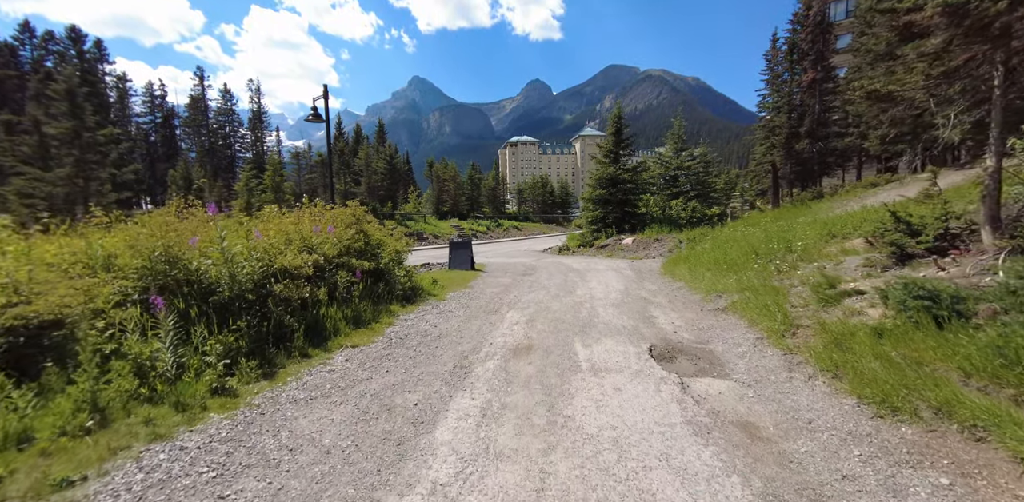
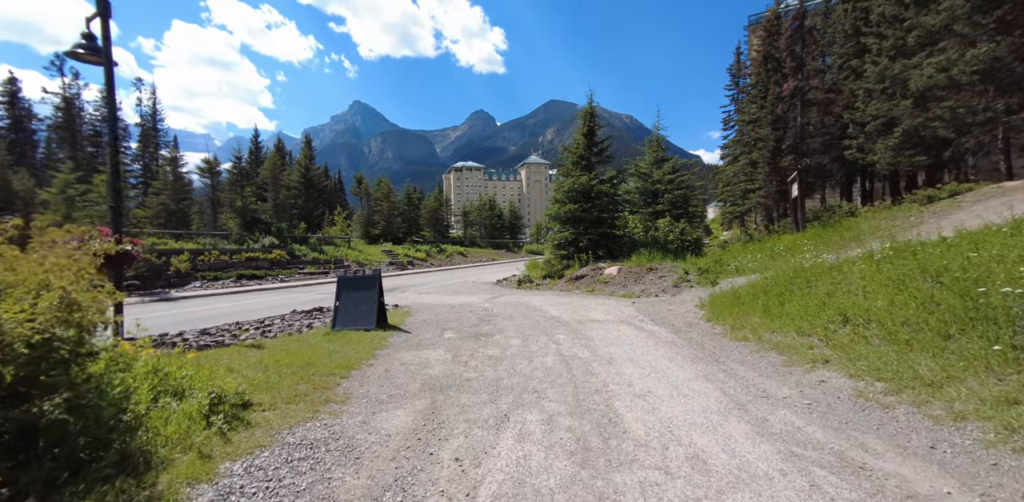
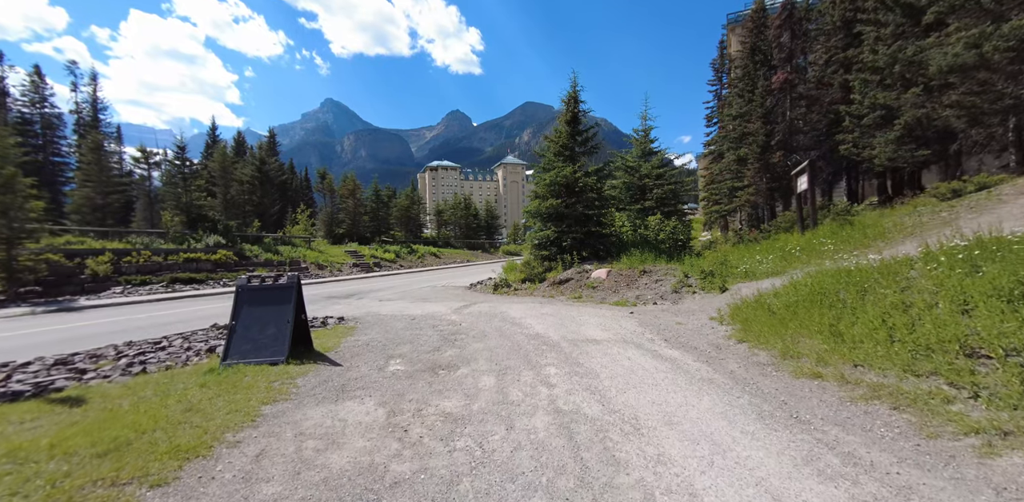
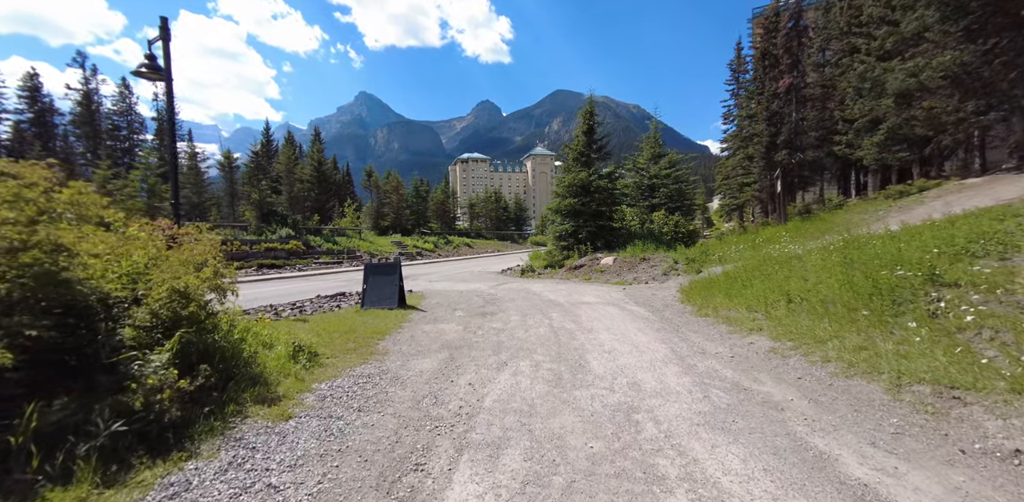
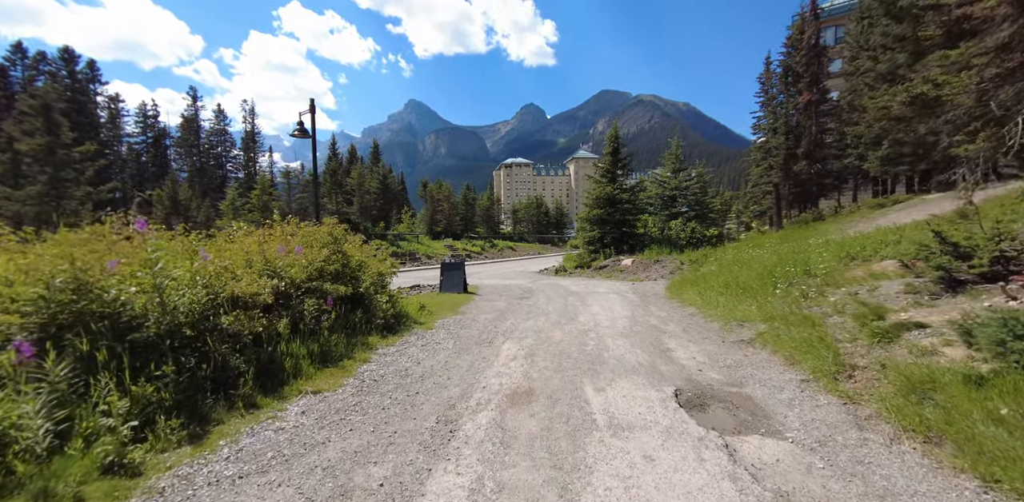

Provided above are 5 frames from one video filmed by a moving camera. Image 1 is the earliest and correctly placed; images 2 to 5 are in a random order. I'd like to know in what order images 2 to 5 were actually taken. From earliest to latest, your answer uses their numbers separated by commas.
5, 4, 2, 3
